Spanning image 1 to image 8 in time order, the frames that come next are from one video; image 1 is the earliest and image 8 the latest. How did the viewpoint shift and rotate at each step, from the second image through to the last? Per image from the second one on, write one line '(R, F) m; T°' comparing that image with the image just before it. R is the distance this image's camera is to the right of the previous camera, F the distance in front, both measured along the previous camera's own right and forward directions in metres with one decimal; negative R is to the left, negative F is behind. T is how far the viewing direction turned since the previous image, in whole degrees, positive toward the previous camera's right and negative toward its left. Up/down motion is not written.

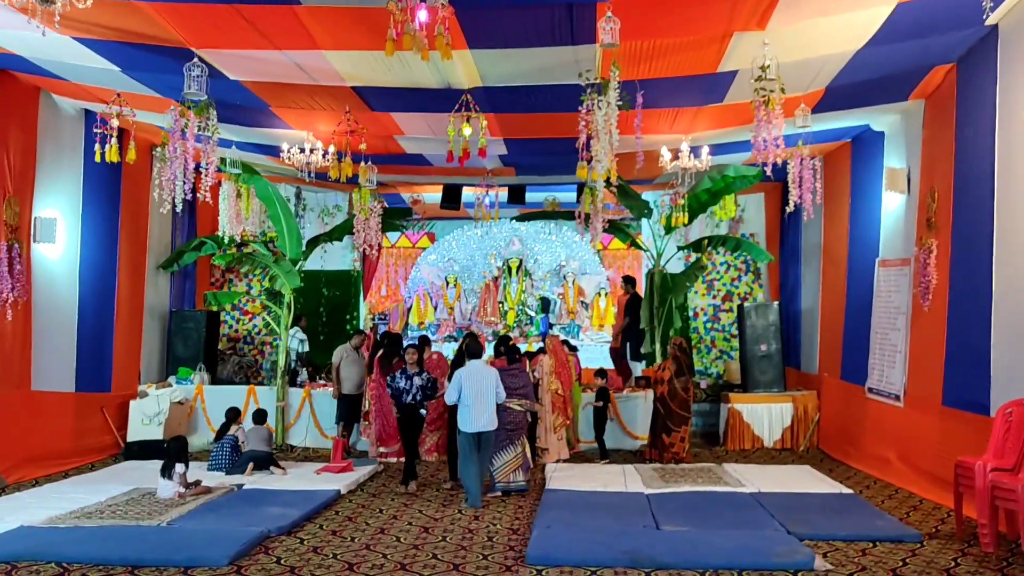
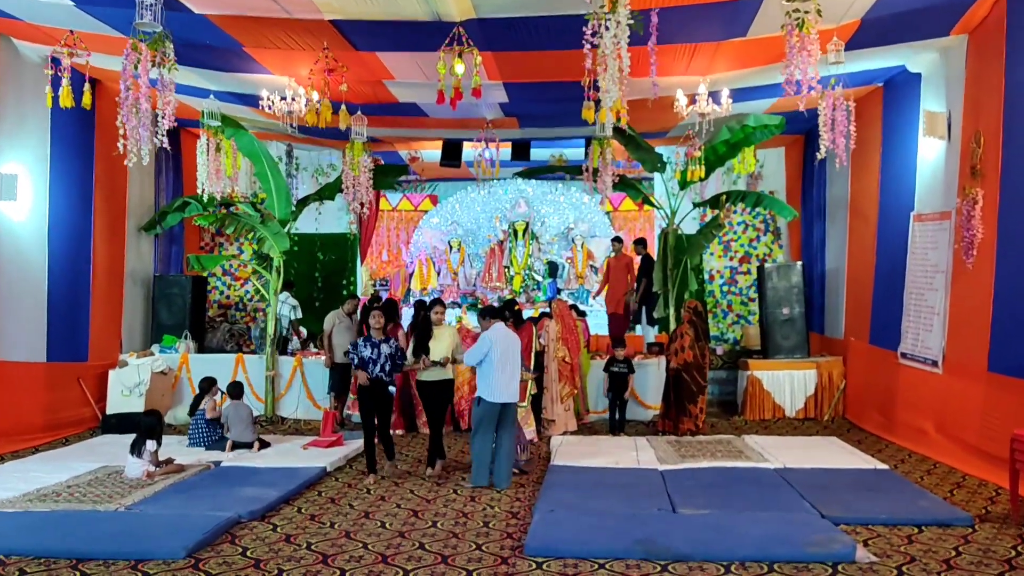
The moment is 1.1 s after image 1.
(+0.1, +0.5) m; -1°
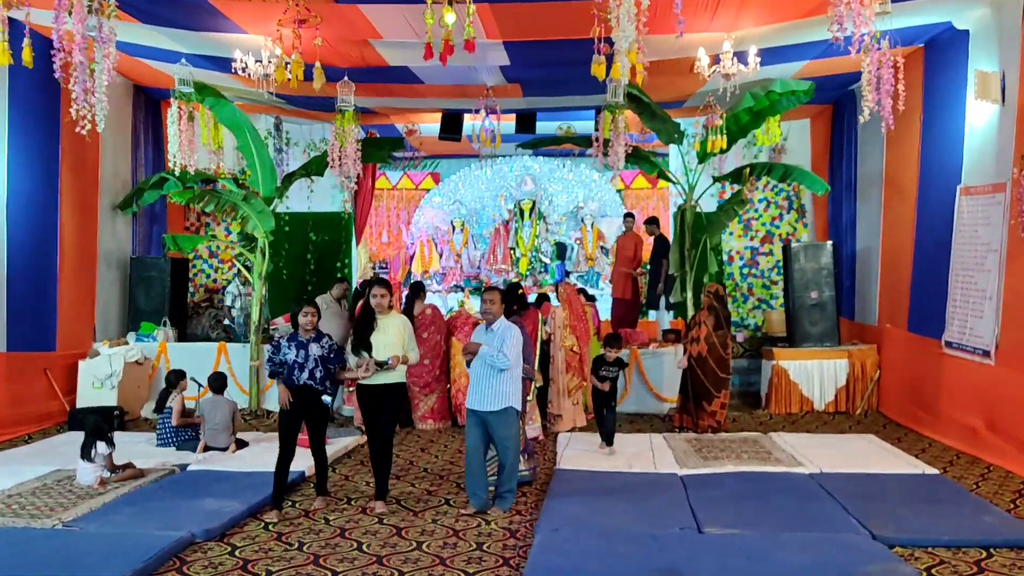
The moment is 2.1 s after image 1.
(0.0, +0.6) m; -1°
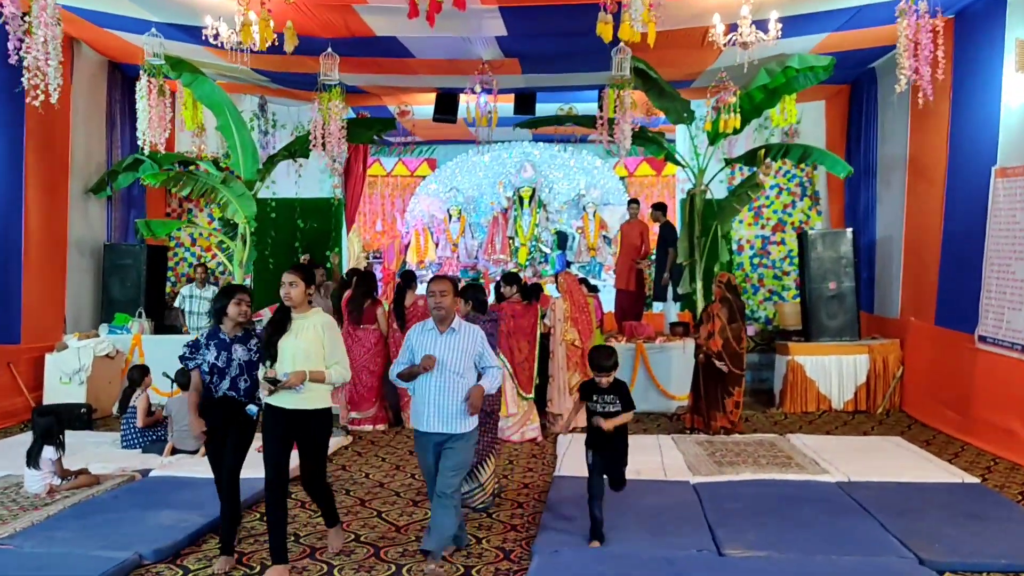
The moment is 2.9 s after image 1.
(0.0, +0.4) m; 0°
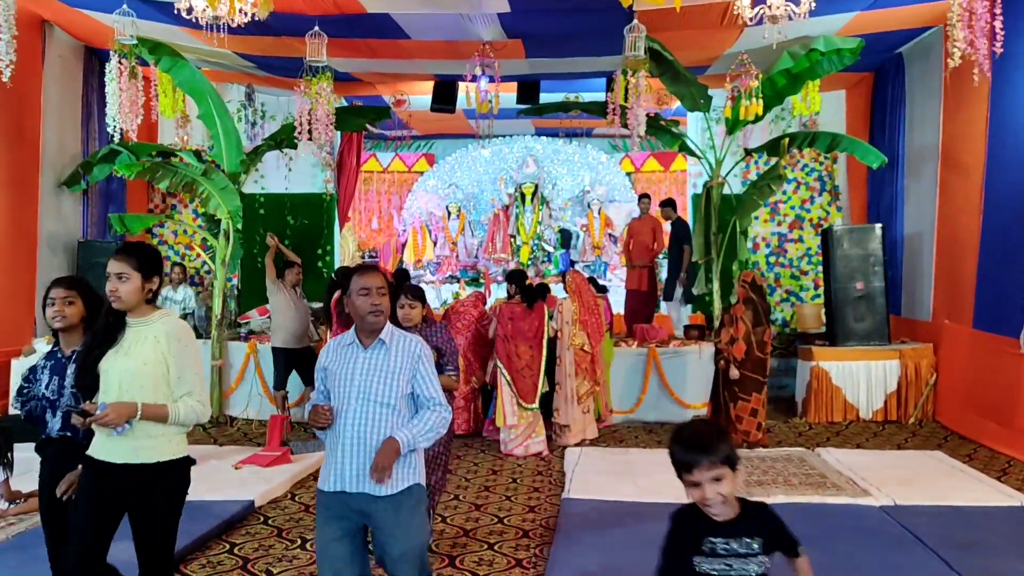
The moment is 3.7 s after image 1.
(0.0, +0.4) m; 0°
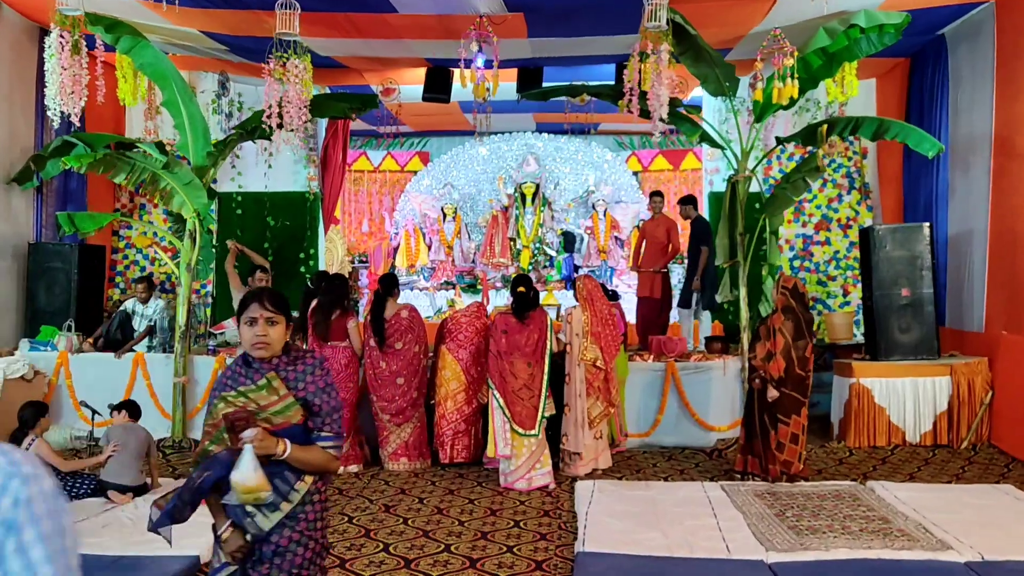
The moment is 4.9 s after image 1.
(0.0, +0.6) m; 0°
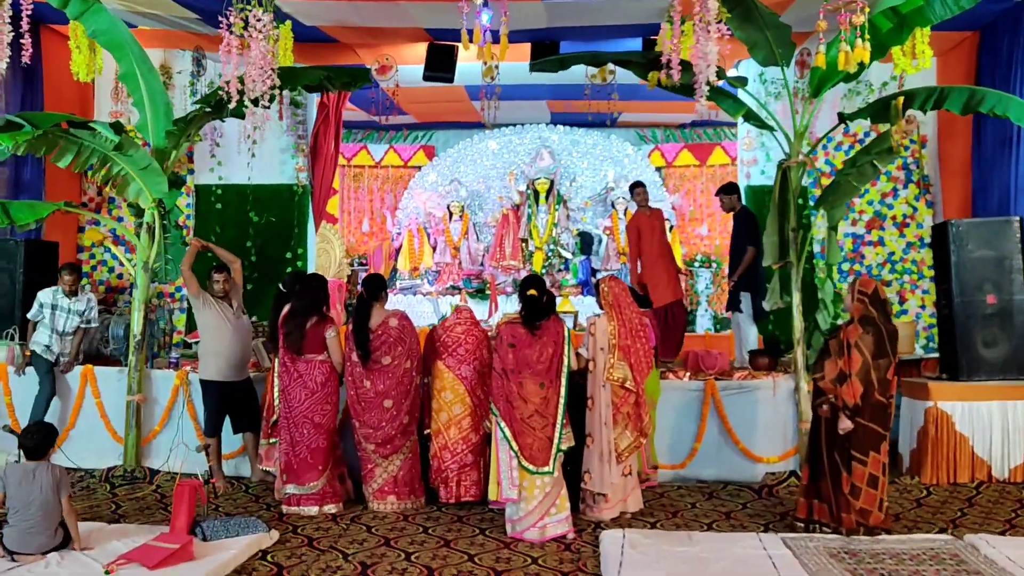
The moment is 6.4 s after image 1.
(0.0, +0.8) m; -1°
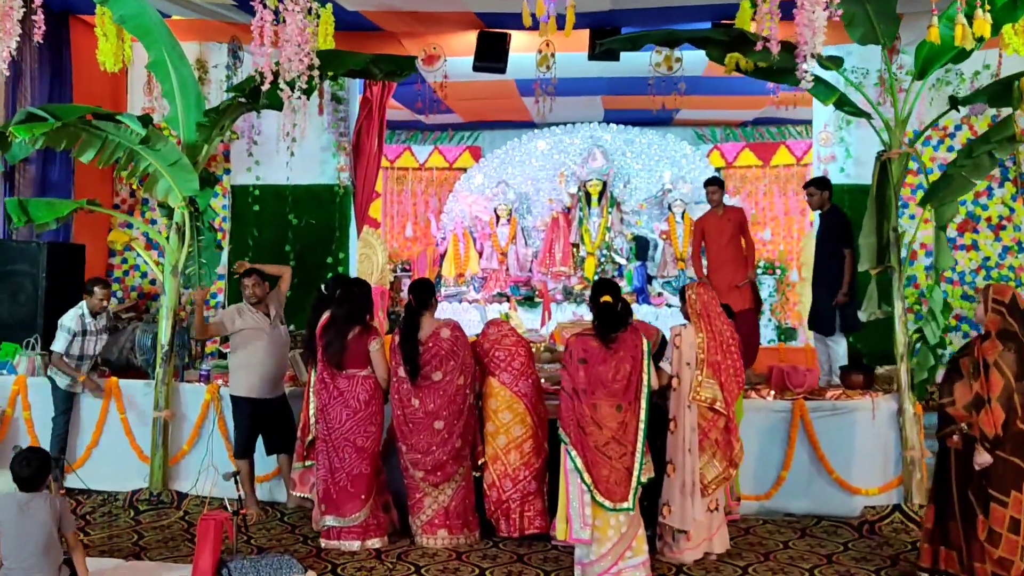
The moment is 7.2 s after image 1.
(-0.1, +0.4) m; -2°
